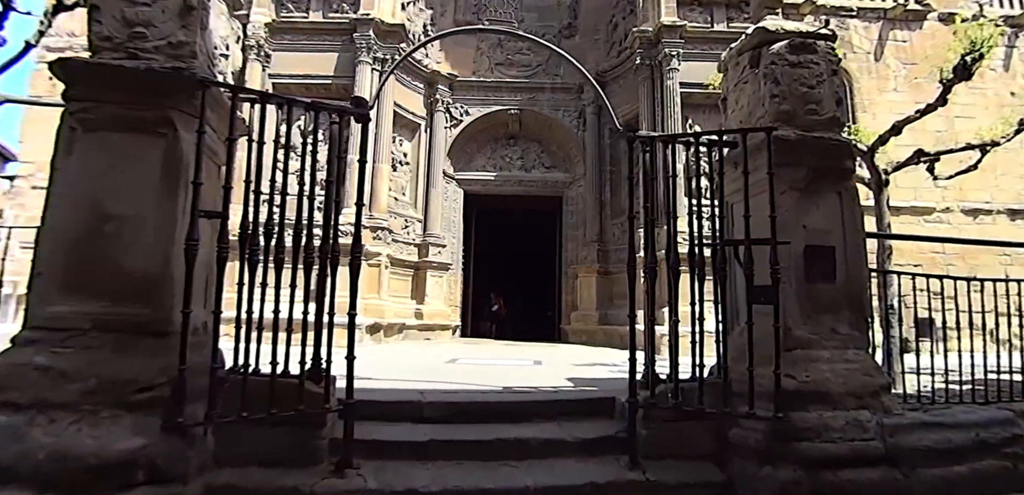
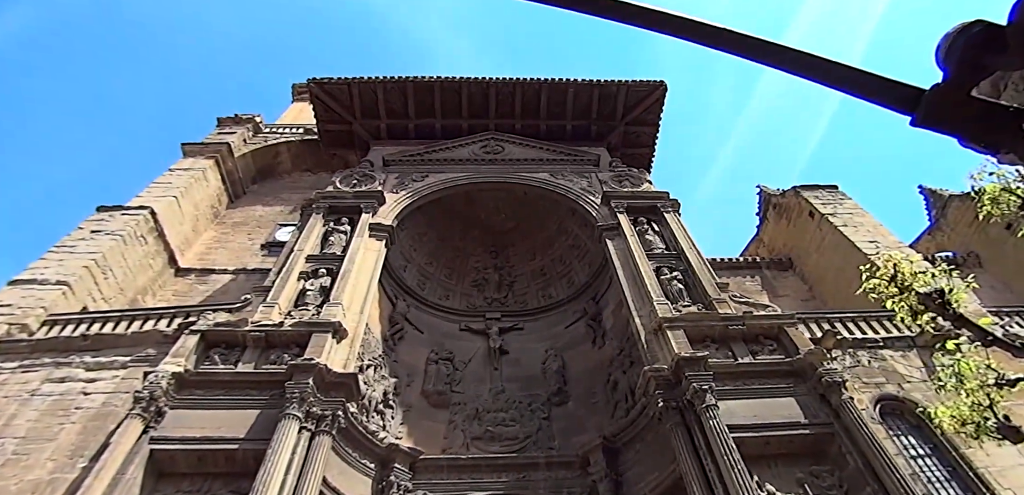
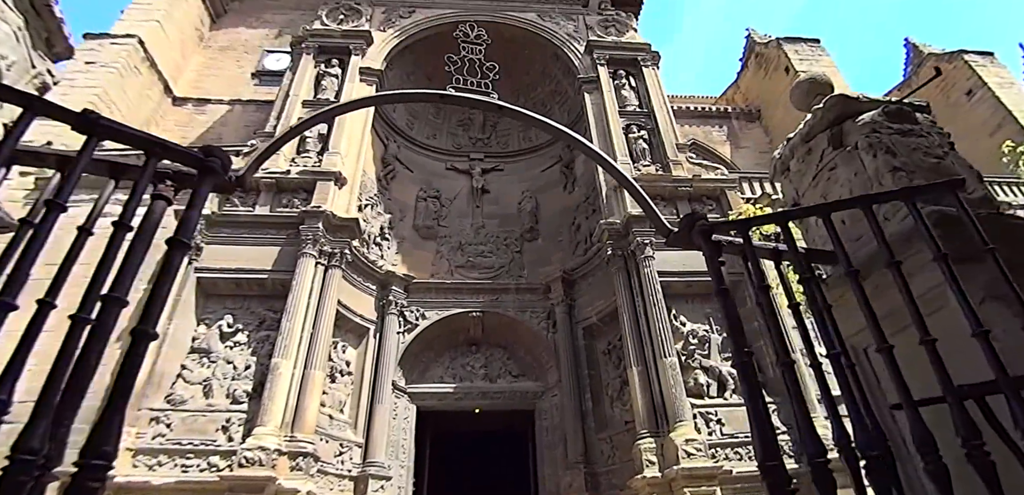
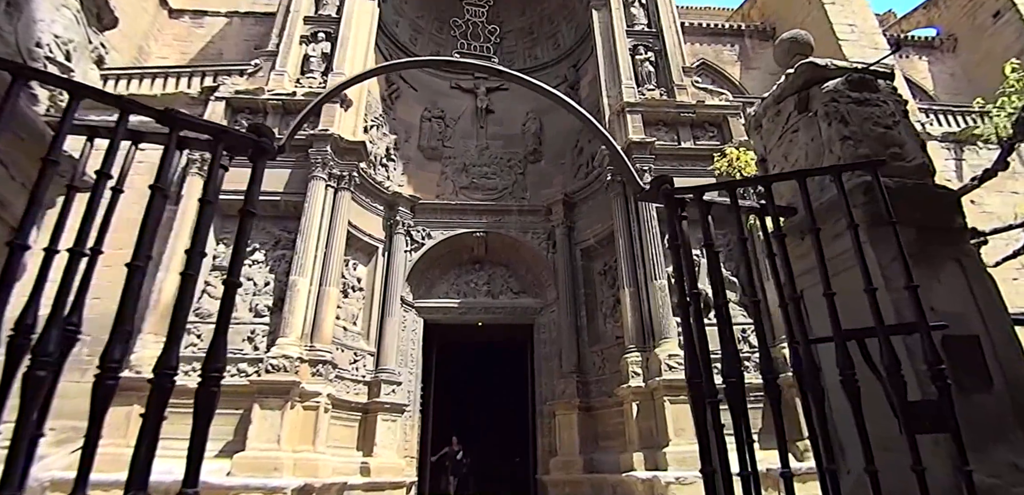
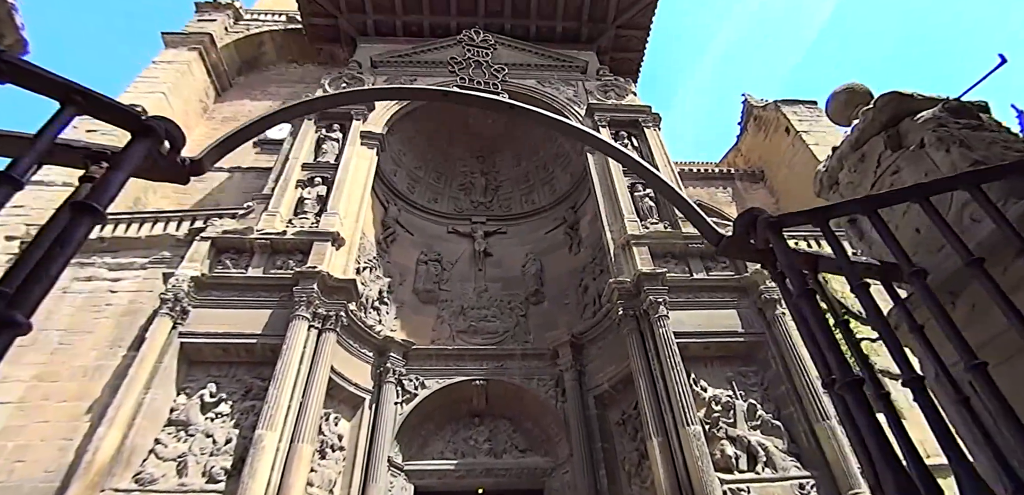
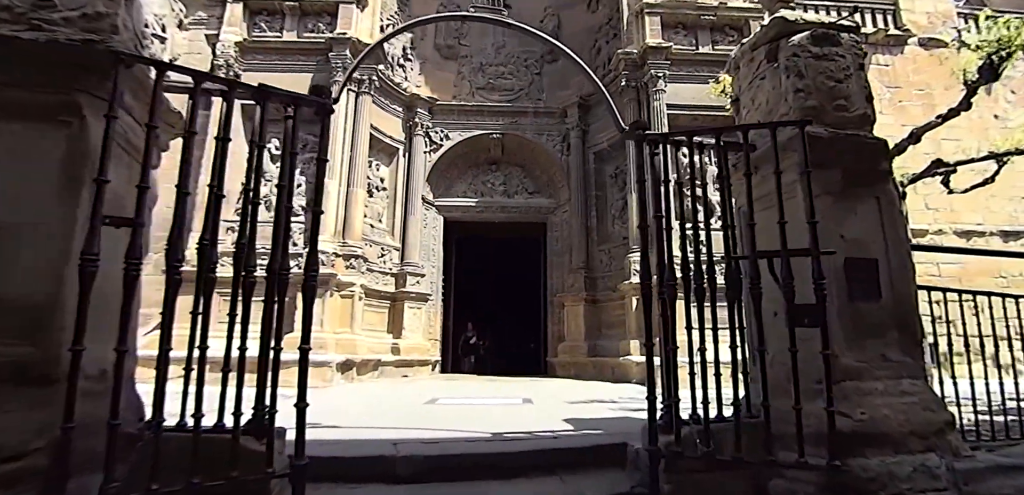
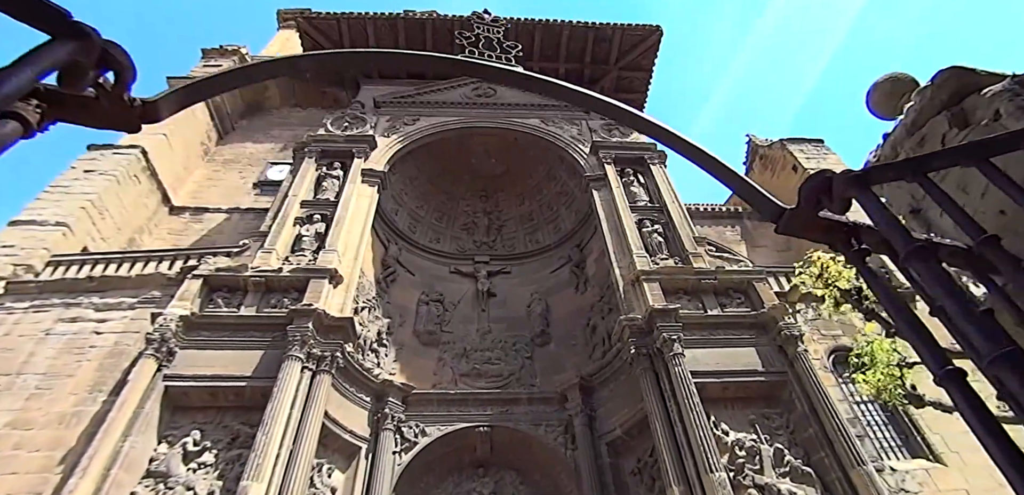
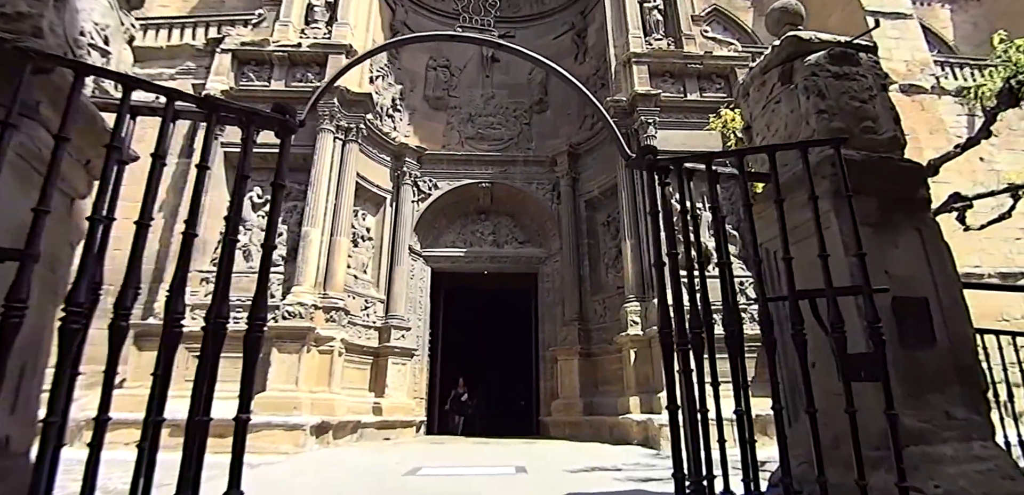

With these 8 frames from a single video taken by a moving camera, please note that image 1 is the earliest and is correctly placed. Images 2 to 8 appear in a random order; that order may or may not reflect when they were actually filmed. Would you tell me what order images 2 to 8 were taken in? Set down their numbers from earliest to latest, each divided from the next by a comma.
6, 8, 4, 3, 5, 7, 2
